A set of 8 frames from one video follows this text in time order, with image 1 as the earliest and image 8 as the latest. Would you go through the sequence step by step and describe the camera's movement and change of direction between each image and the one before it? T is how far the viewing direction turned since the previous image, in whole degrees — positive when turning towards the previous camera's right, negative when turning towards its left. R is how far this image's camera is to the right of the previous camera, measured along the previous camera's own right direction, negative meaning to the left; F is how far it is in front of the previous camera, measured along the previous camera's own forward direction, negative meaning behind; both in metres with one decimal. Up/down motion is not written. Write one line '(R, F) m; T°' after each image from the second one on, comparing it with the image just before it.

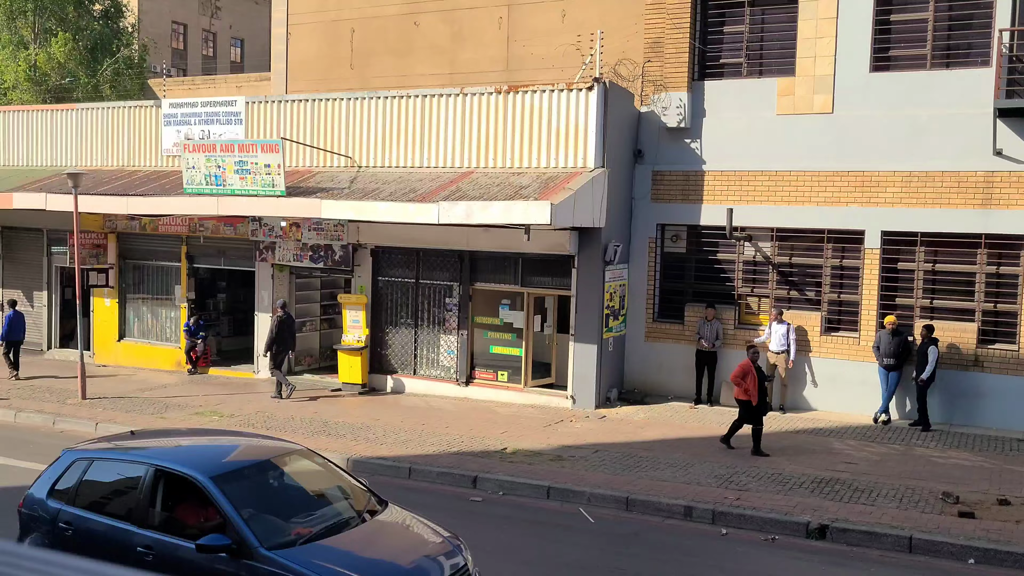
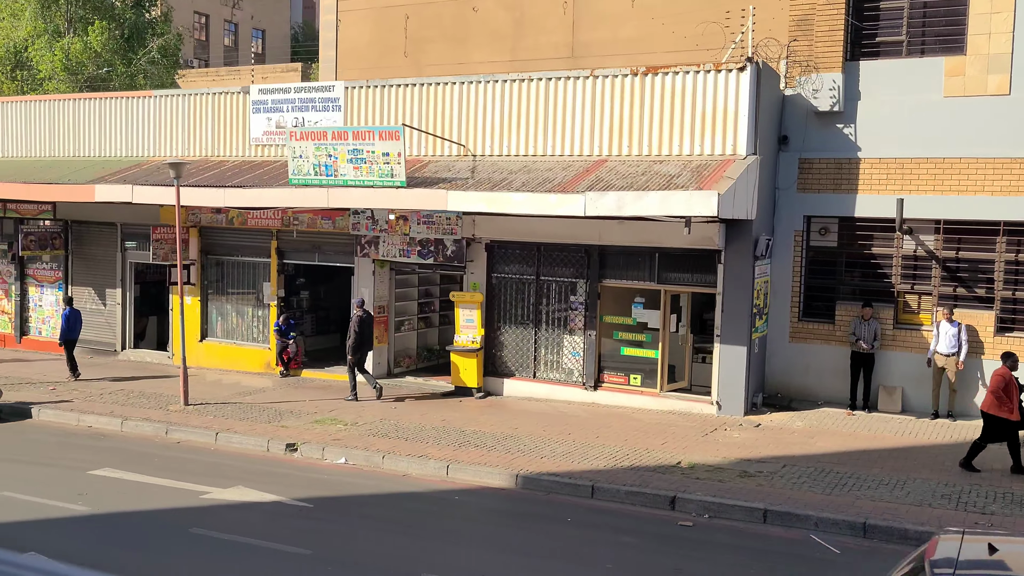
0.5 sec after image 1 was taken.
(-1.8, +1.0) m; 0°
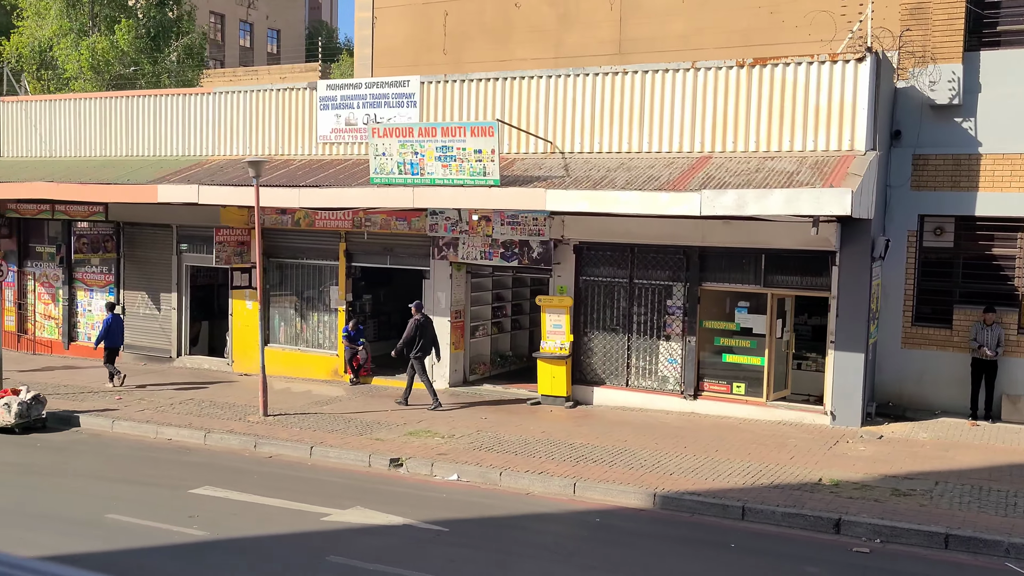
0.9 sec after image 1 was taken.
(-1.2, +0.6) m; 0°
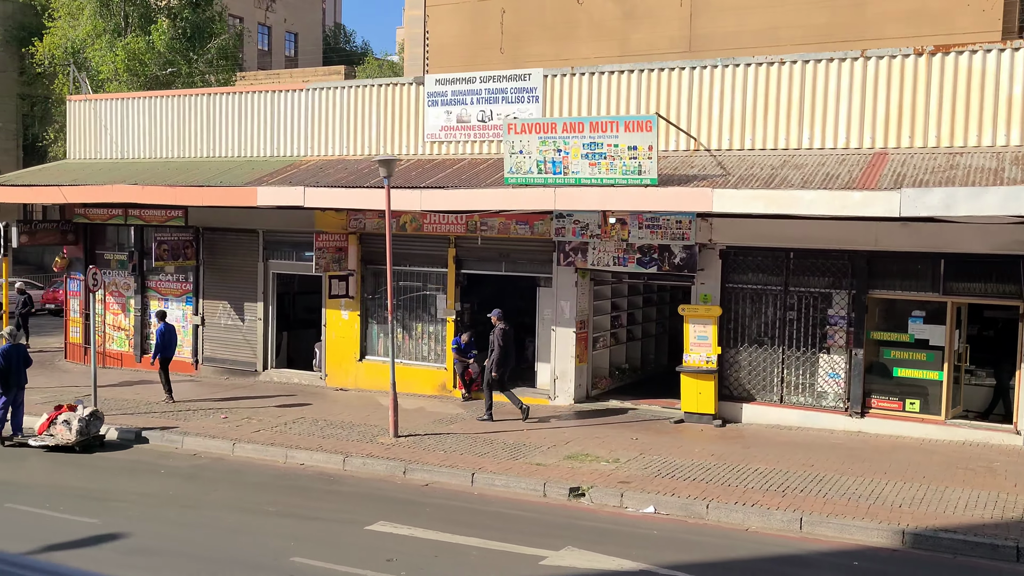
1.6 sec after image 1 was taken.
(-1.9, +1.0) m; 0°
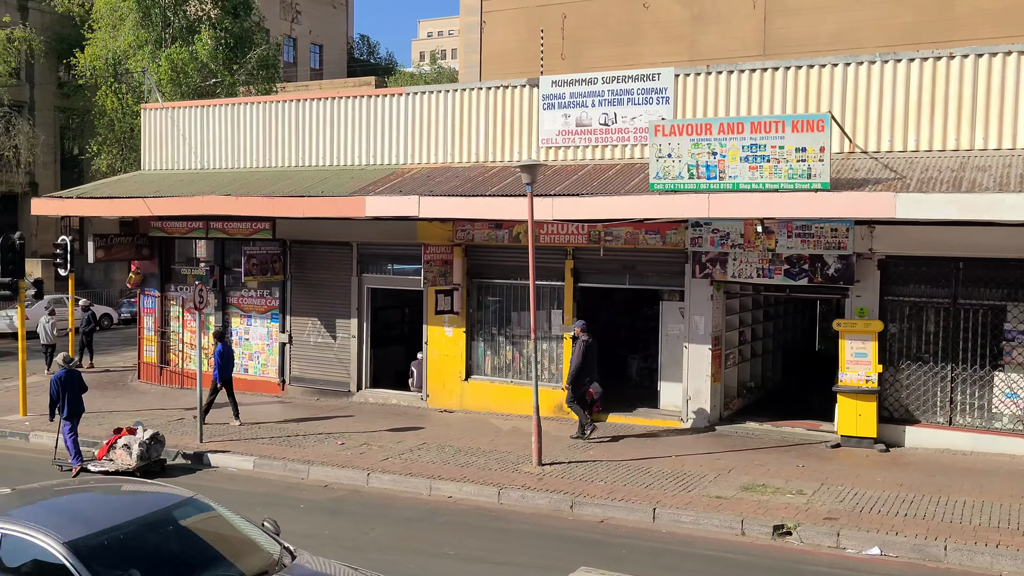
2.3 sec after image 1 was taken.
(-1.6, +0.9) m; 0°
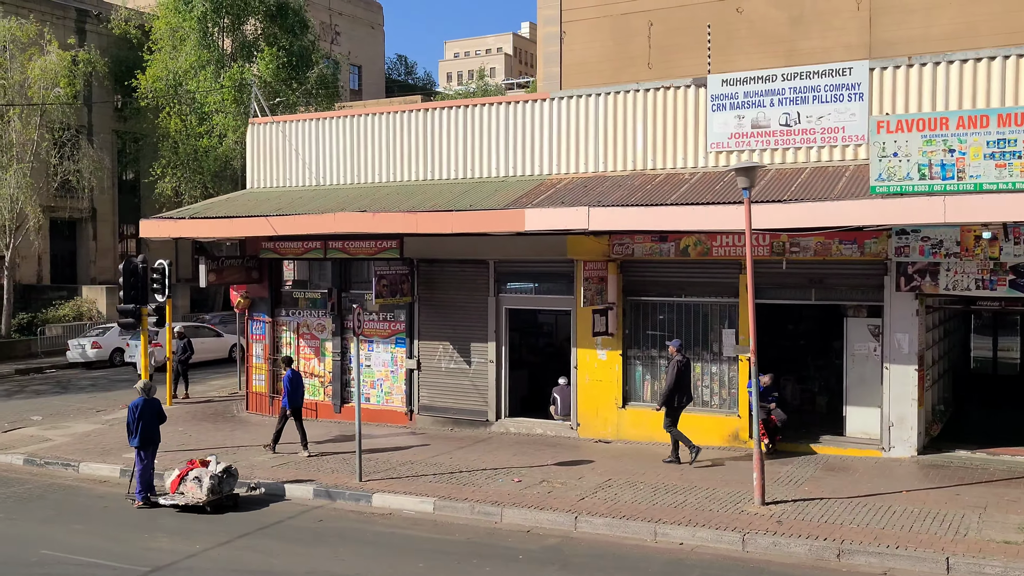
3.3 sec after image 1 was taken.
(-1.9, +1.1) m; -1°
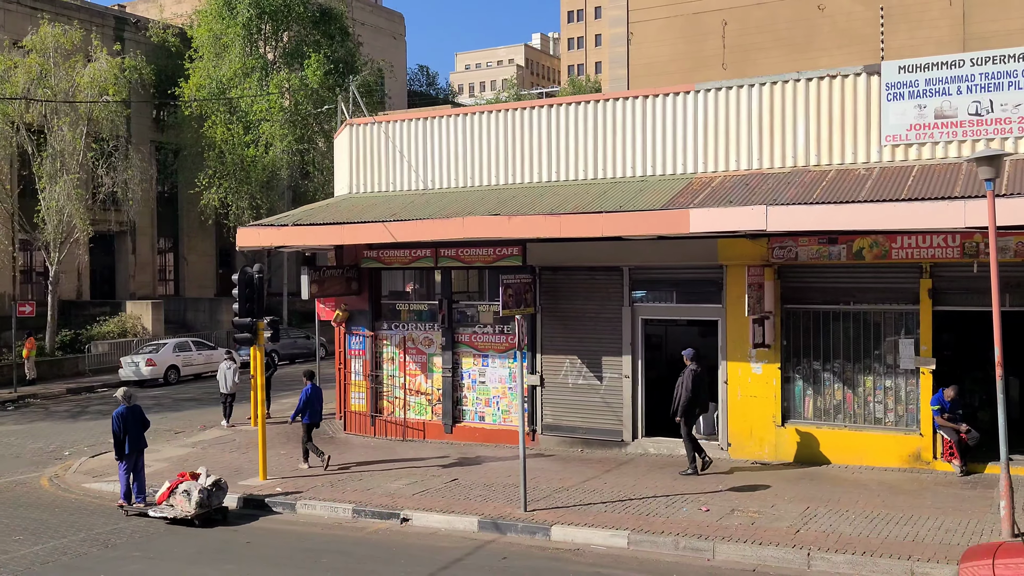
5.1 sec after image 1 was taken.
(-1.8, +1.1) m; 0°
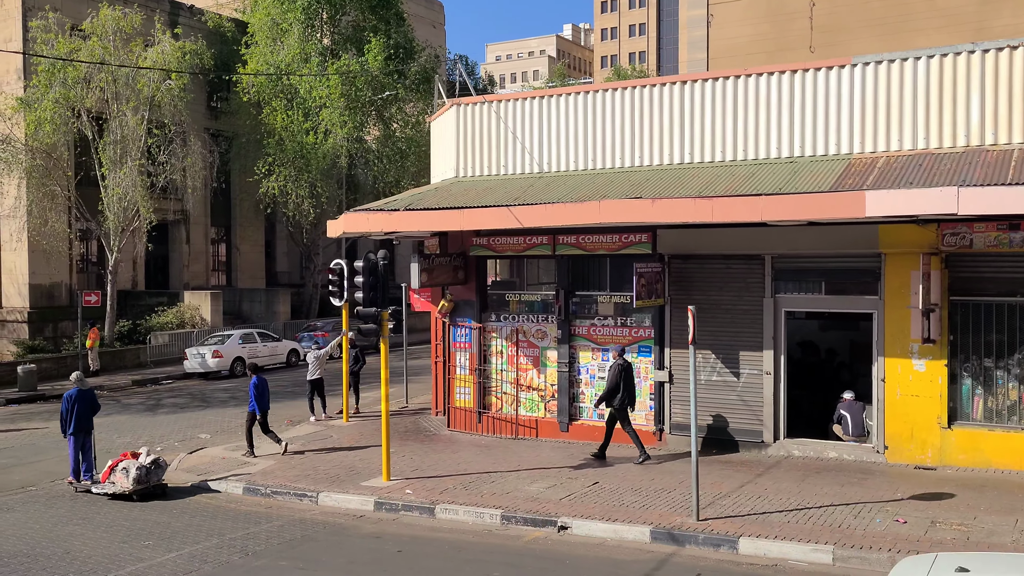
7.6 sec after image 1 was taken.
(-1.4, +0.8) m; -1°
